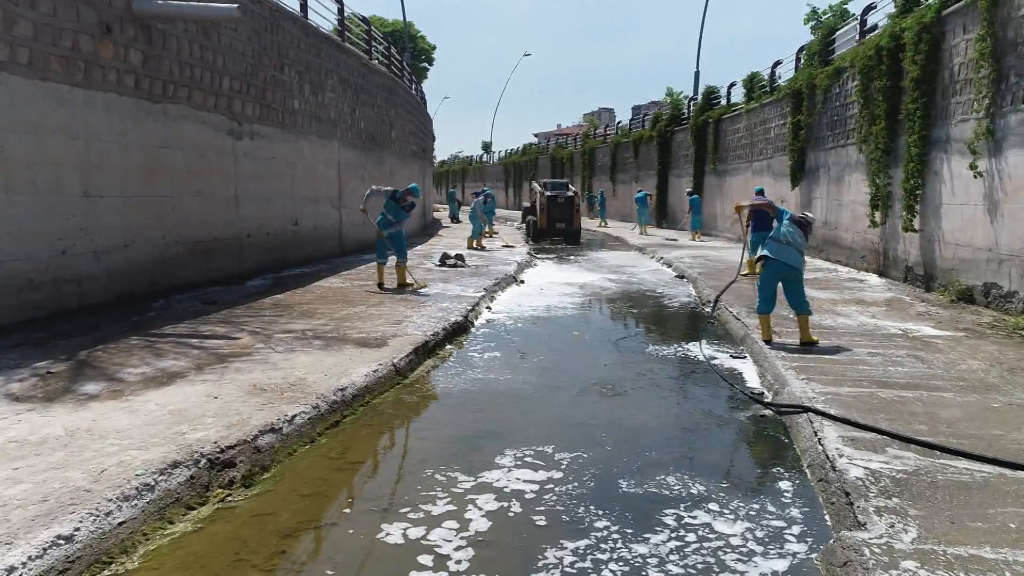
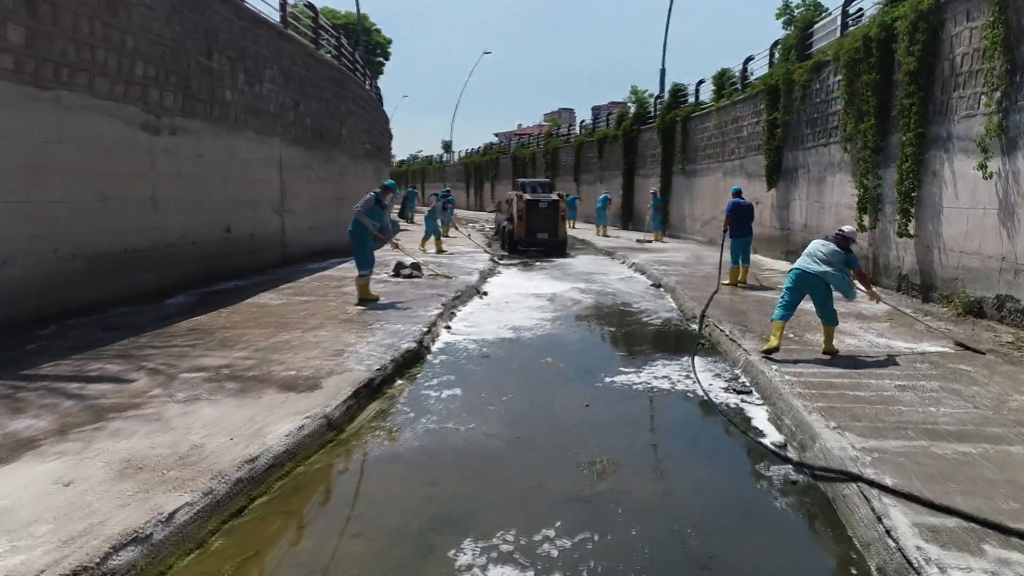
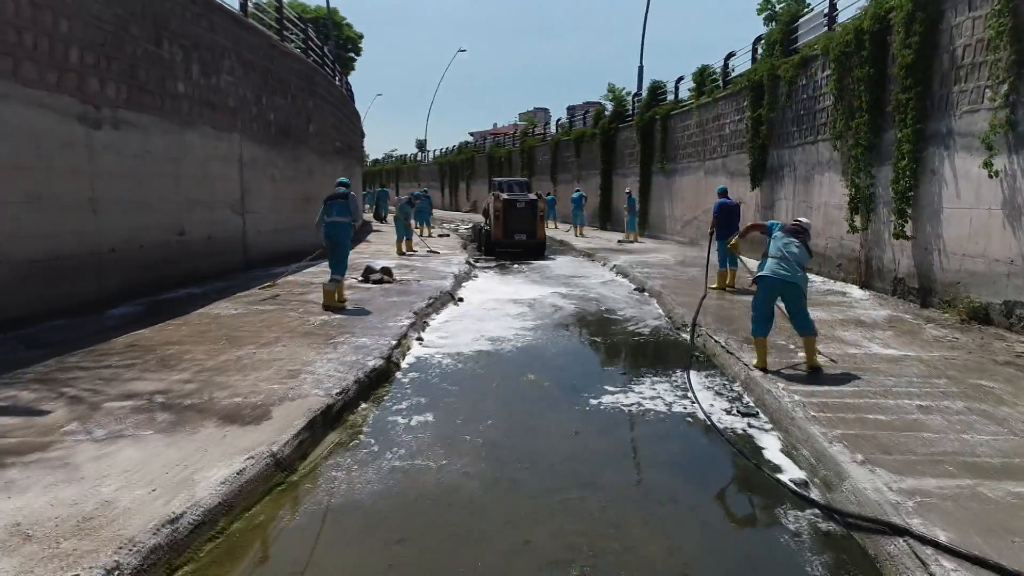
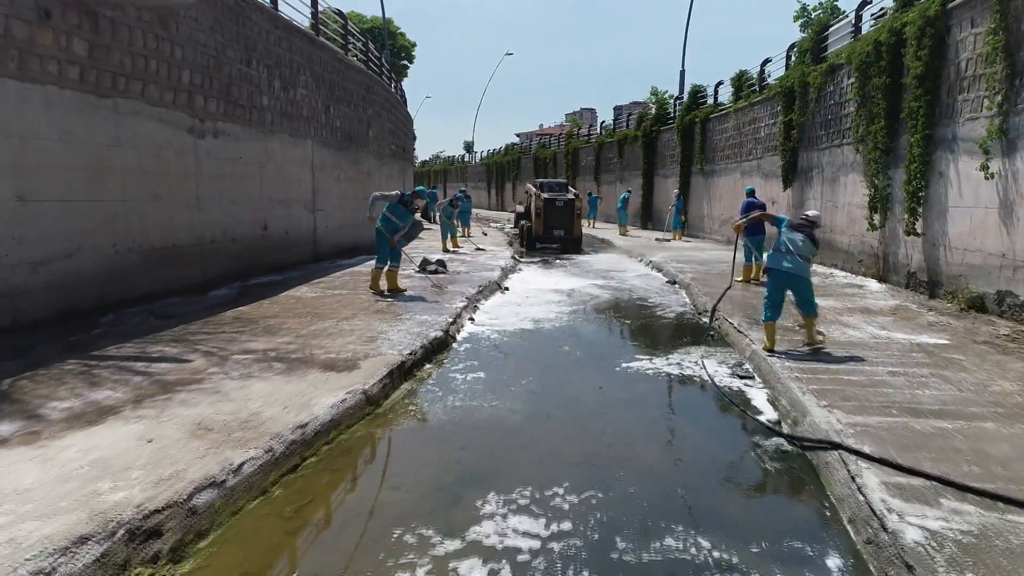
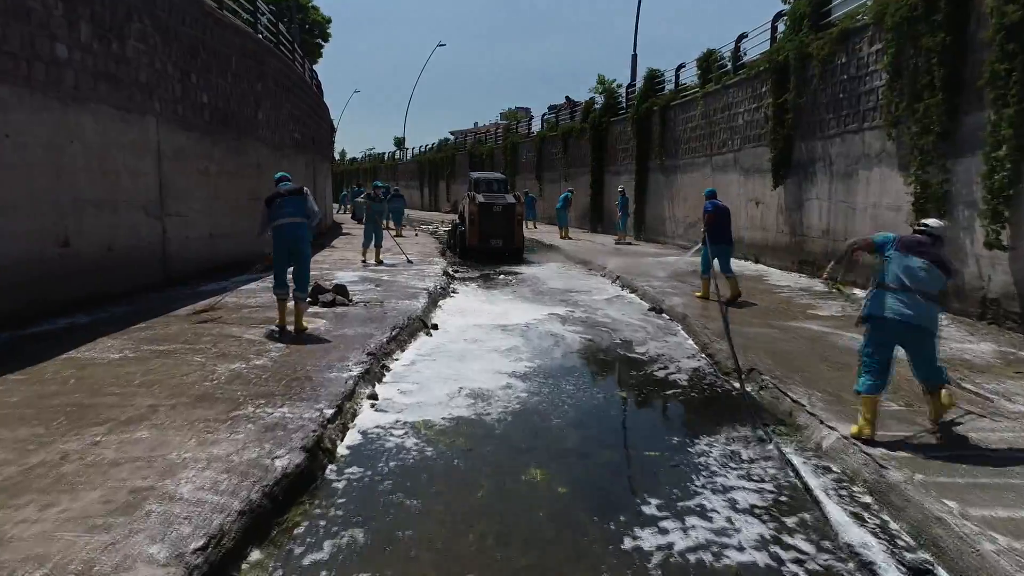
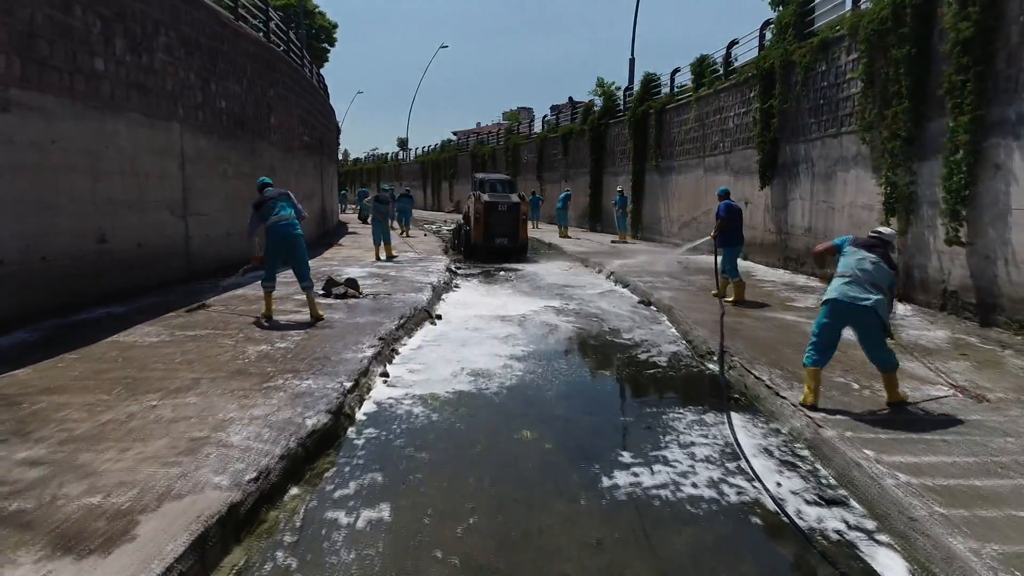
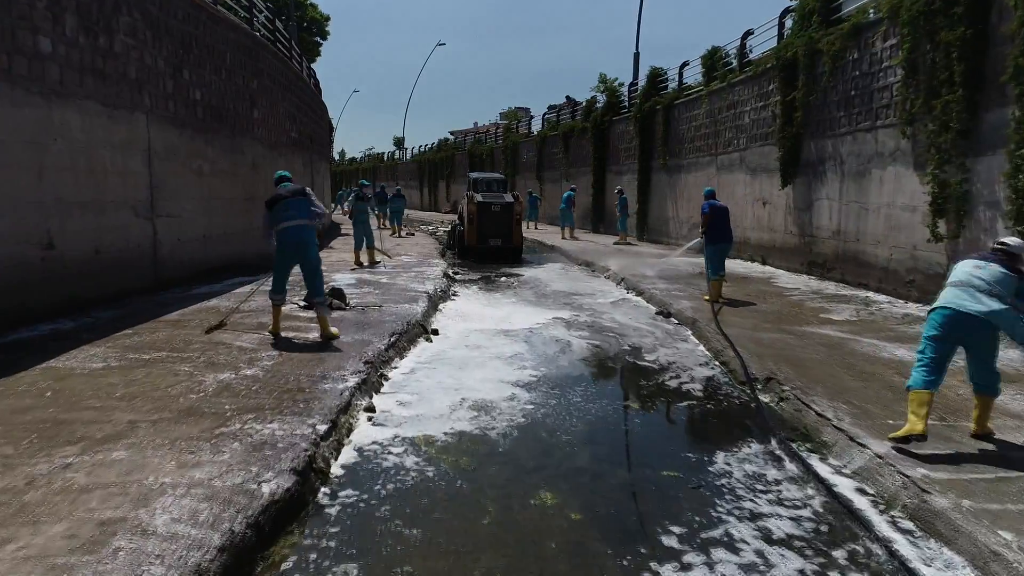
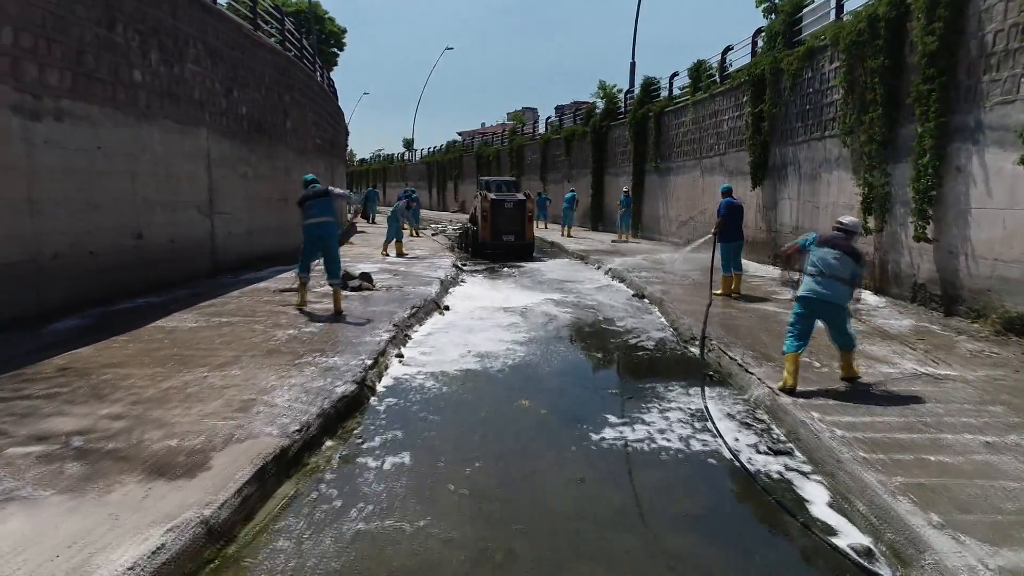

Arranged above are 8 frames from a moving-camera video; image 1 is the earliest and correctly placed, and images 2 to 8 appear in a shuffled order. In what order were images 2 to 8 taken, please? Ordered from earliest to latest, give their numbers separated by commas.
4, 2, 3, 8, 6, 5, 7
